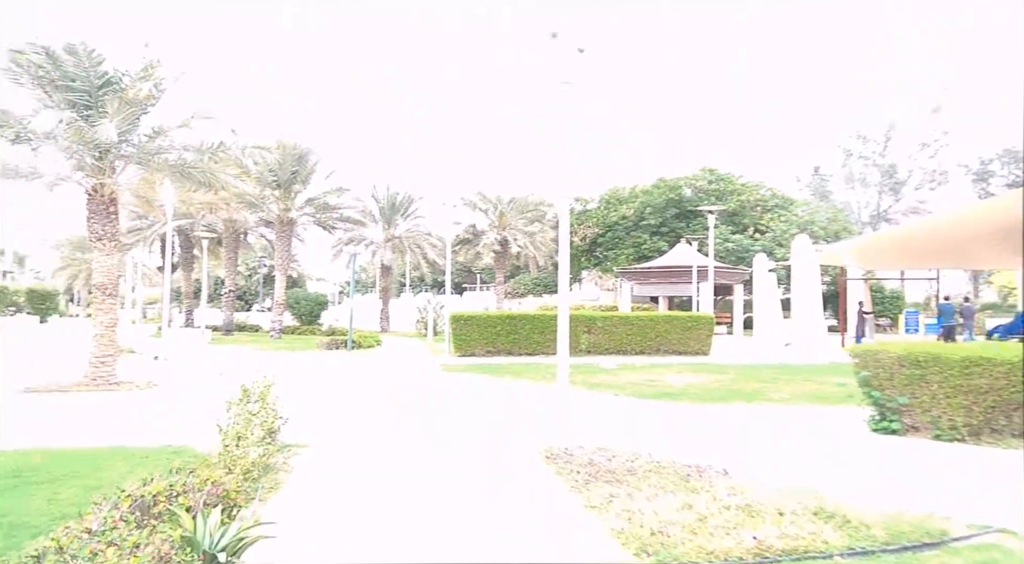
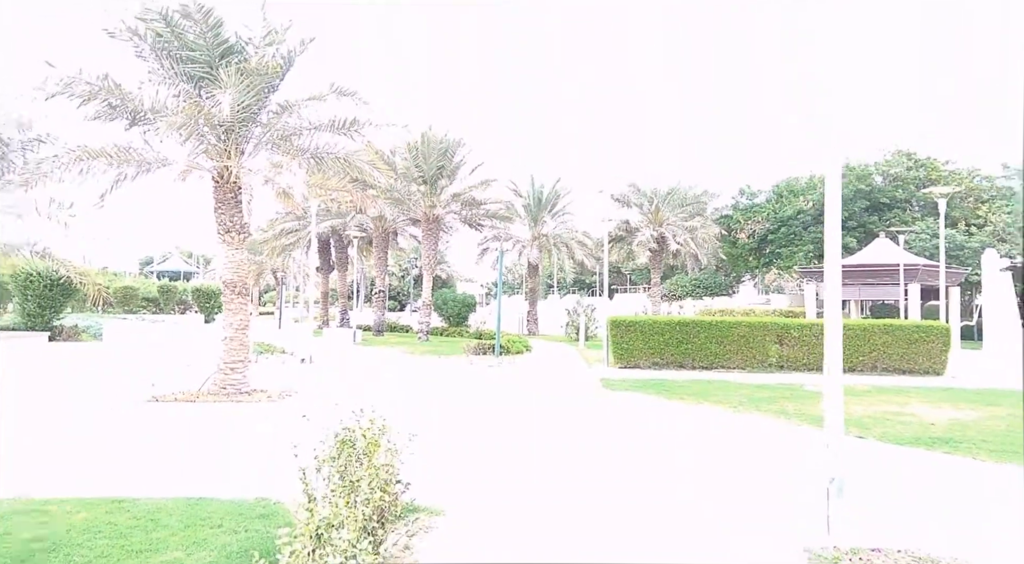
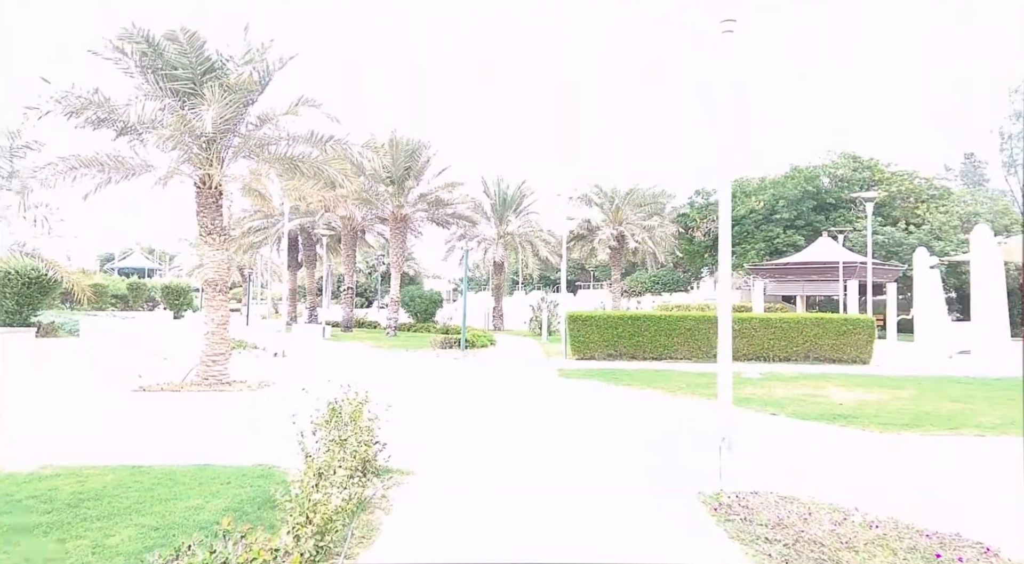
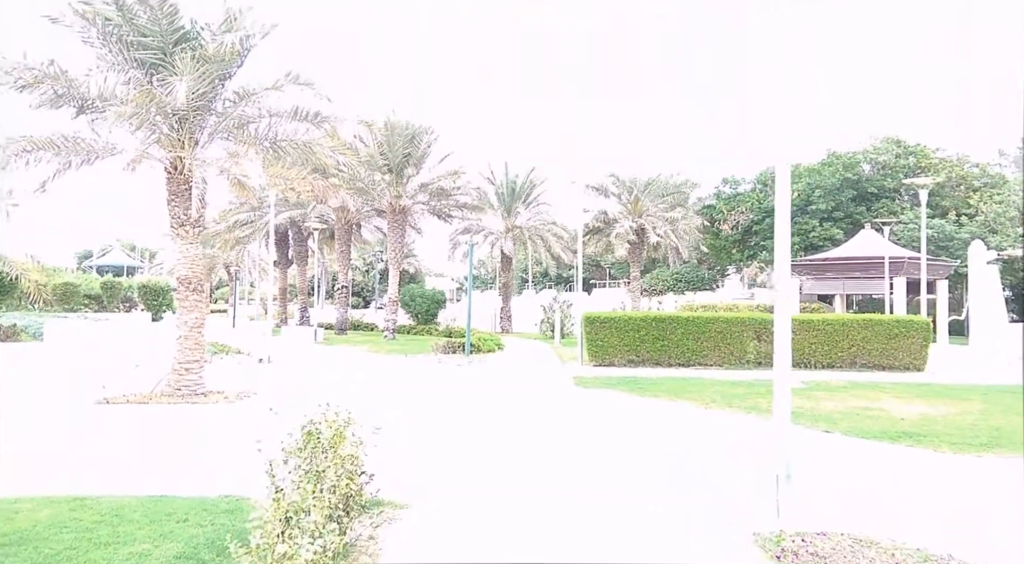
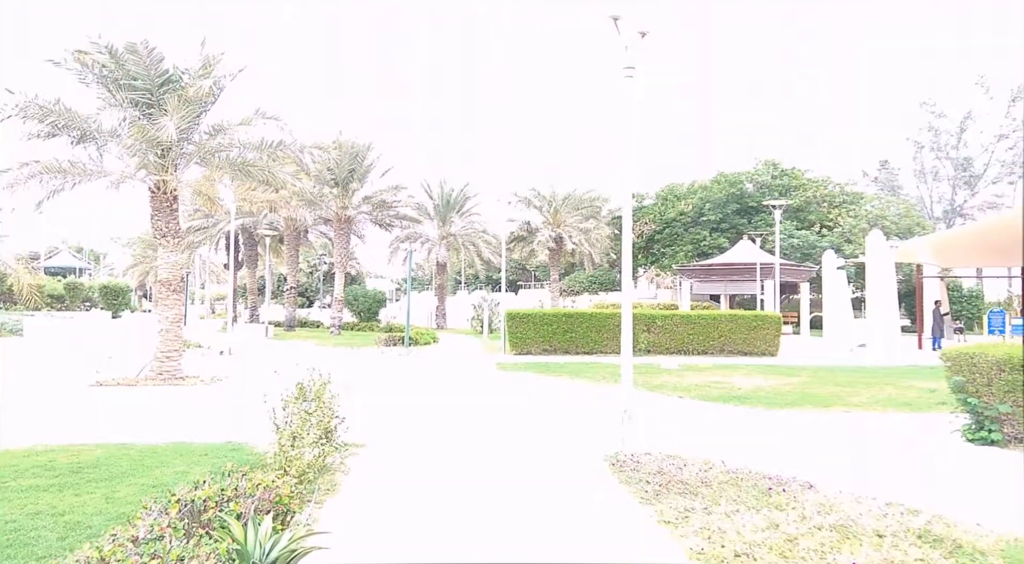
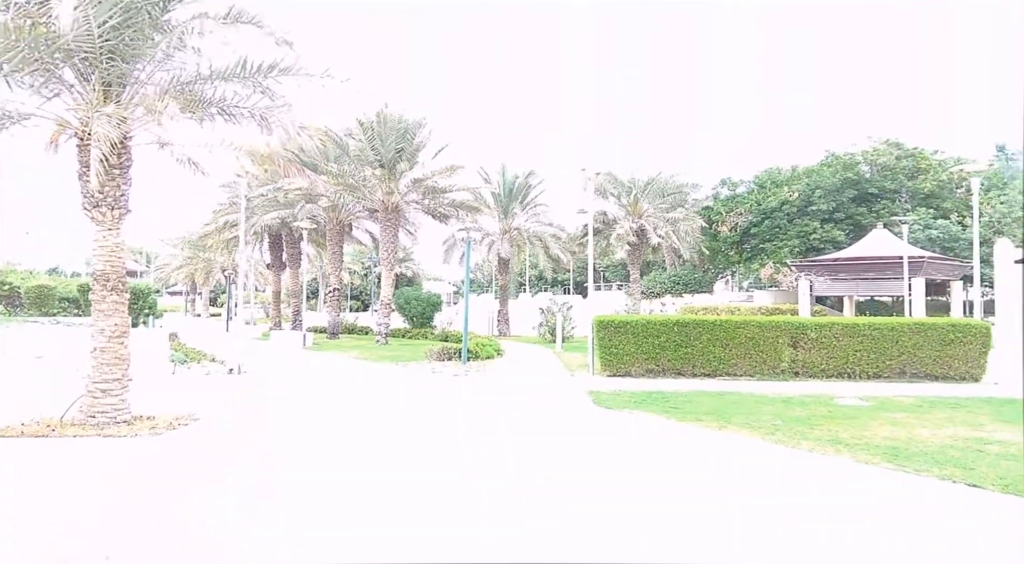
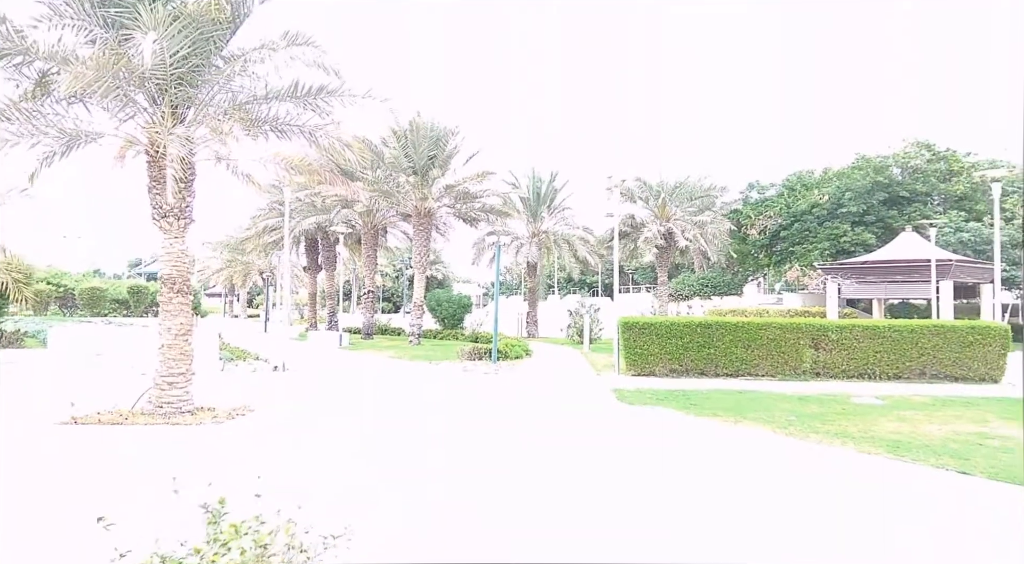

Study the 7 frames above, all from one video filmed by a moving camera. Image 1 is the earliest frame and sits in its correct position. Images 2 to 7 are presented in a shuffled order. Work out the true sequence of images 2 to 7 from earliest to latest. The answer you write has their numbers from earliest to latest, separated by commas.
5, 3, 4, 2, 7, 6
